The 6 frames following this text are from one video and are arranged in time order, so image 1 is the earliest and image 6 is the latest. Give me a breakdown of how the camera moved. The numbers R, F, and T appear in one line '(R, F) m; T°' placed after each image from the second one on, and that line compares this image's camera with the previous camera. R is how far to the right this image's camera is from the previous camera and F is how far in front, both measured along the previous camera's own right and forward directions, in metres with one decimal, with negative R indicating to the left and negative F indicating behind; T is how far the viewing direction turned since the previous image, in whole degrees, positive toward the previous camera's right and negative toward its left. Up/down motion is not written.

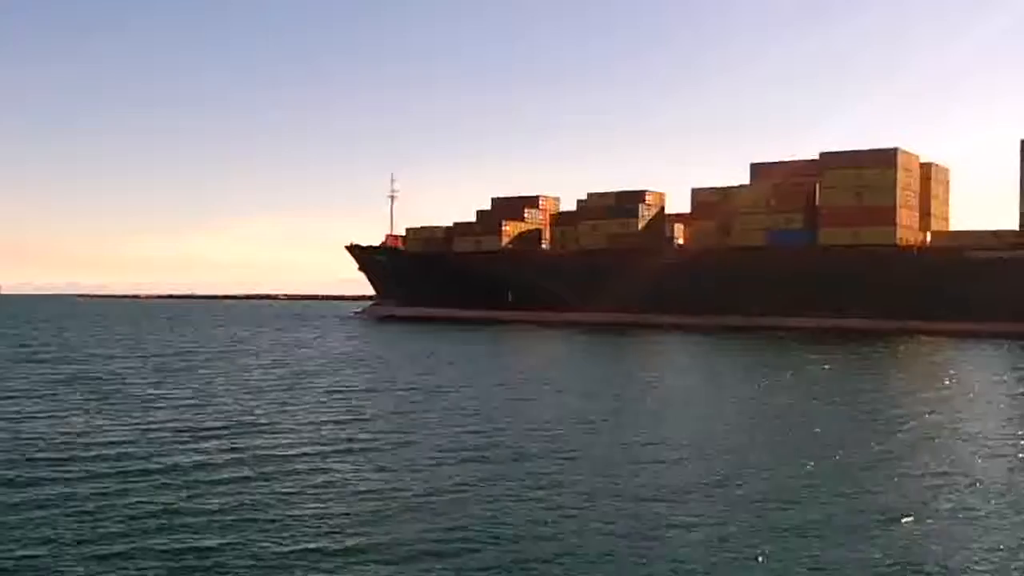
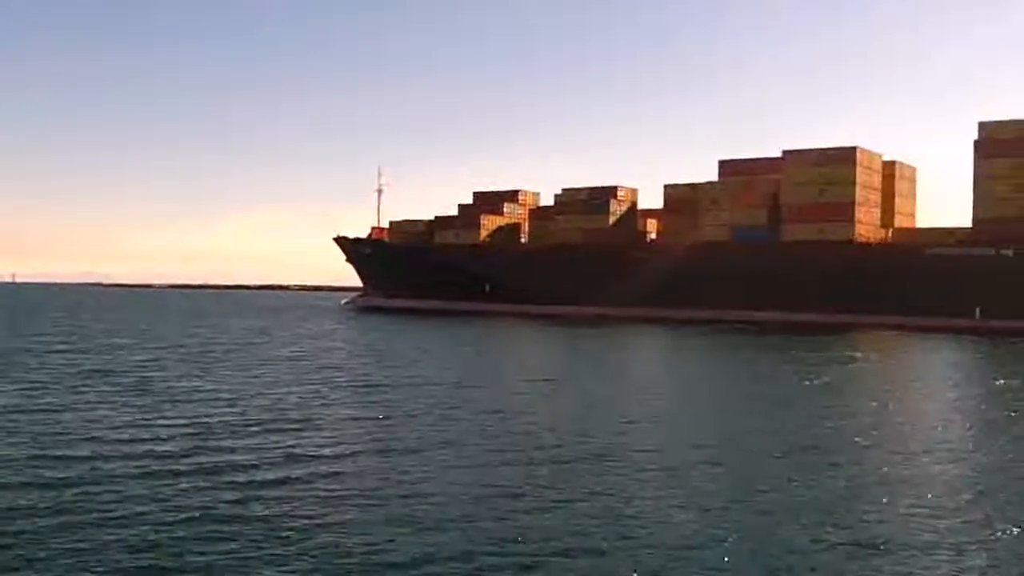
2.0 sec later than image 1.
(+0.9, -0.8) m; 0°
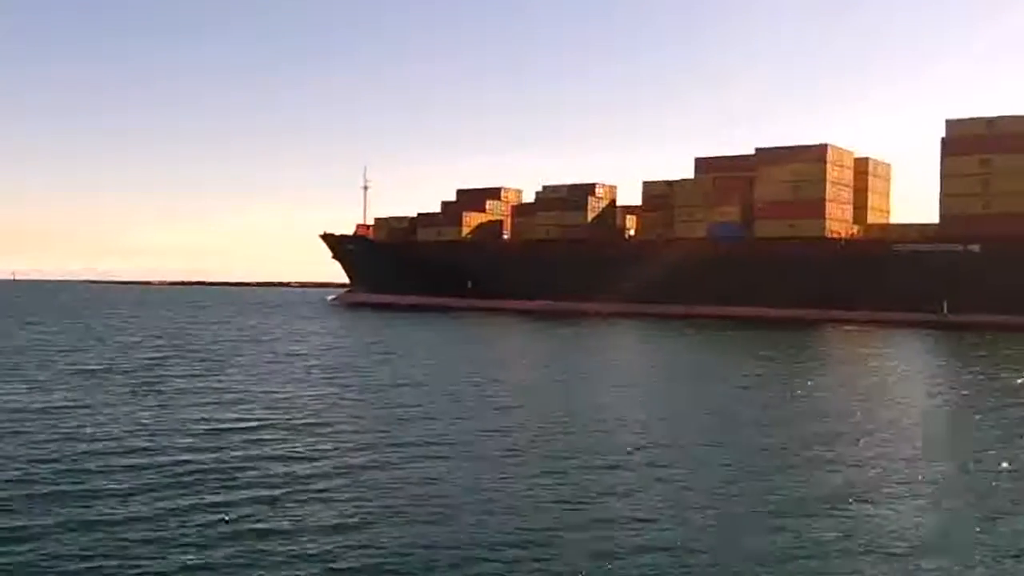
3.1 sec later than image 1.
(+0.7, -0.4) m; 0°
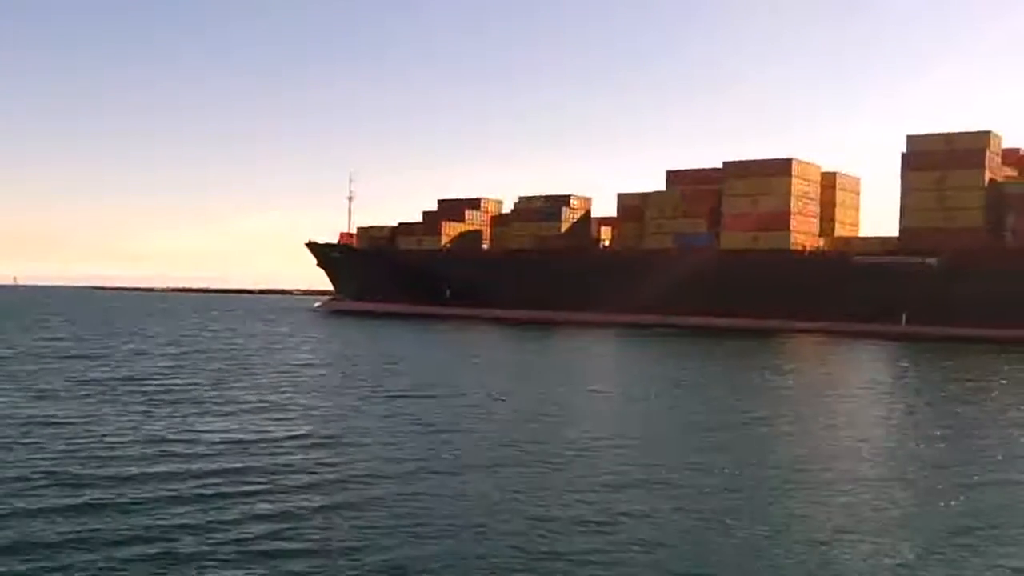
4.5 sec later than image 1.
(+0.8, -0.5) m; 0°
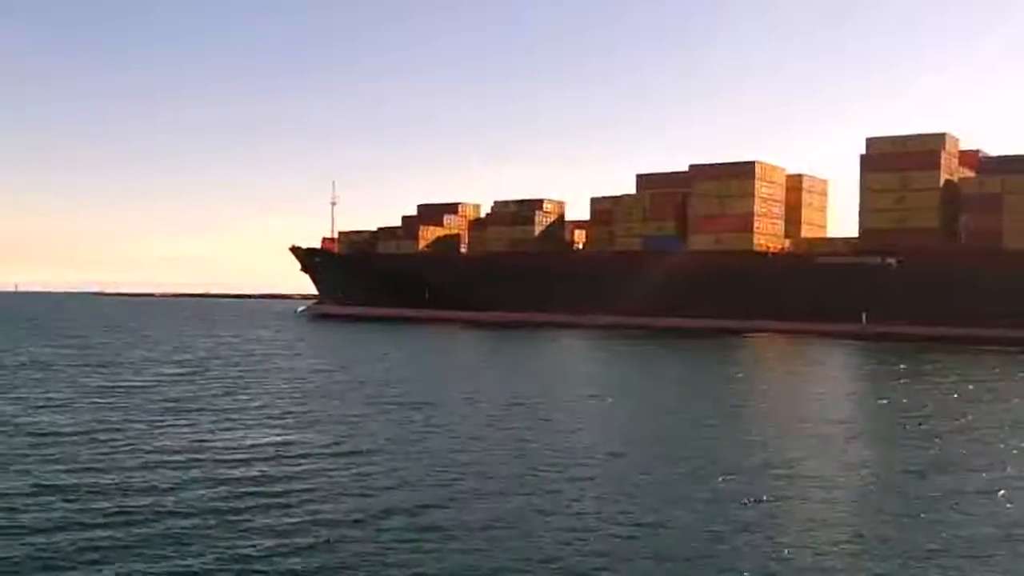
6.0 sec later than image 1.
(+0.8, -0.5) m; 0°
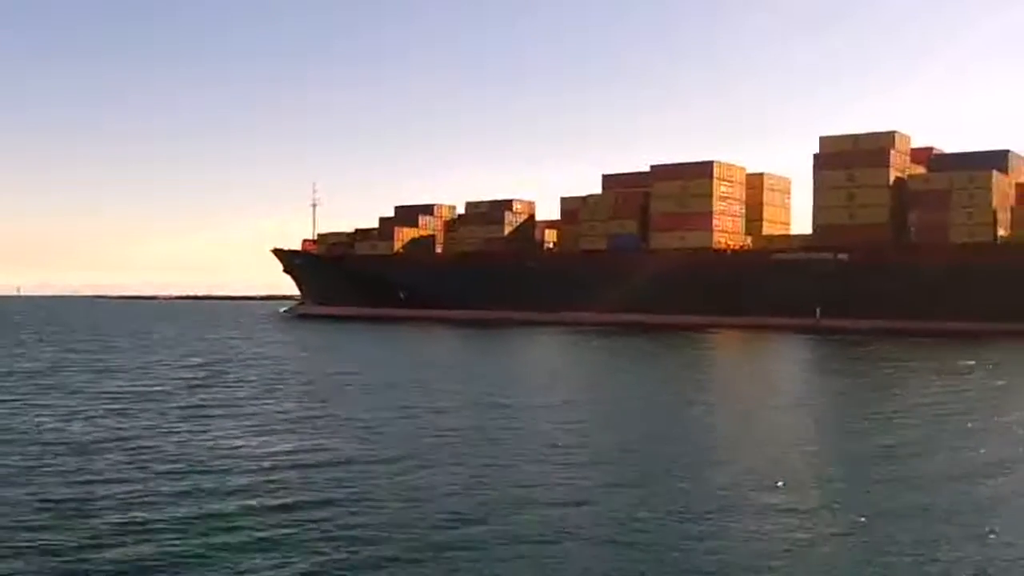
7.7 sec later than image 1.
(+1.0, -0.6) m; 0°
